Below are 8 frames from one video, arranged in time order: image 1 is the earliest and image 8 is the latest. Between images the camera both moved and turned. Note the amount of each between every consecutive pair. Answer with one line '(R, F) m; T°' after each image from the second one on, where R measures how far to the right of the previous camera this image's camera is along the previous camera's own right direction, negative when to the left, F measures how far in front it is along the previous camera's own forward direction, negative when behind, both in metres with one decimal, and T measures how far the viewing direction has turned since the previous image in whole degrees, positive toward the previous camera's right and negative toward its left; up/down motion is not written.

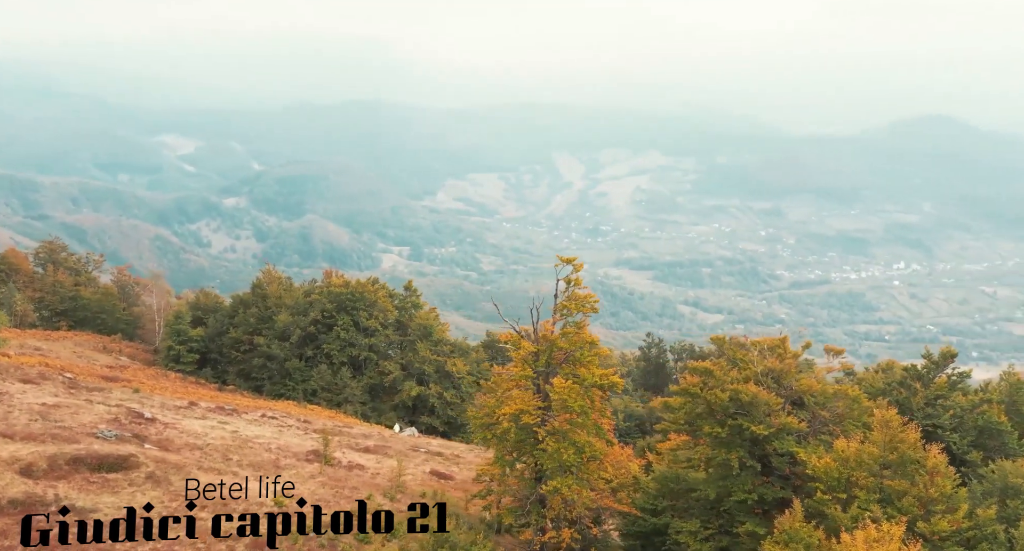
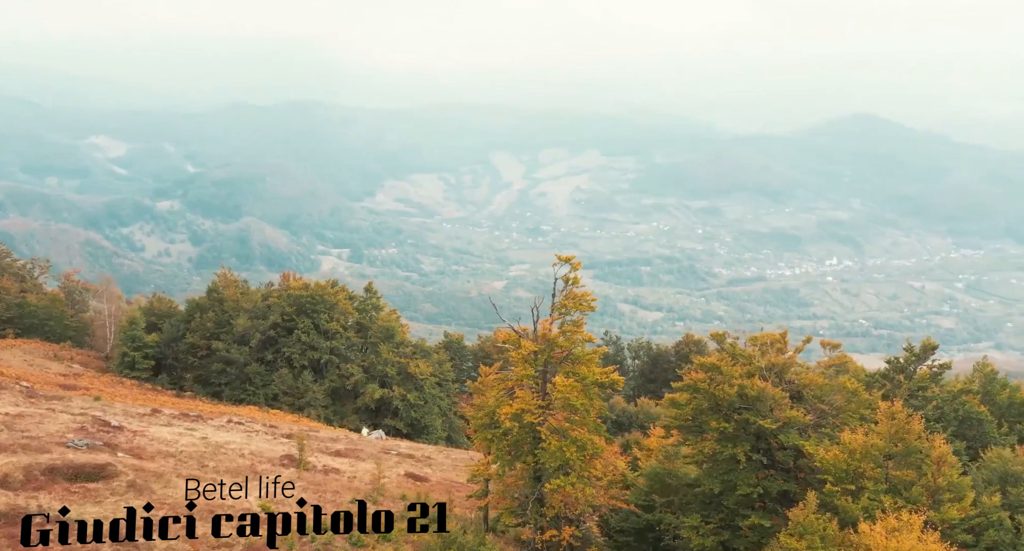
(-2.3, 0.0) m; +4°
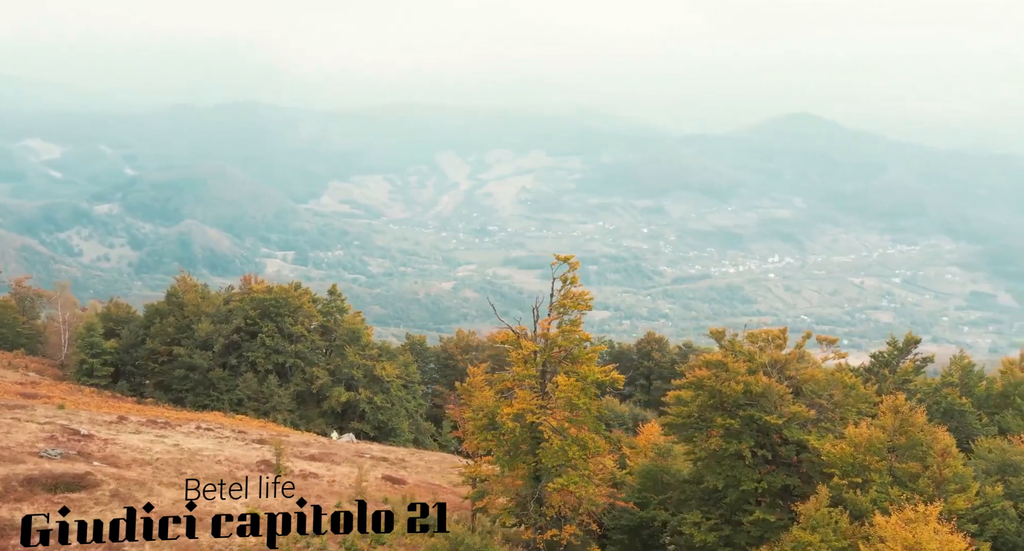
(-2.1, +0.1) m; +3°
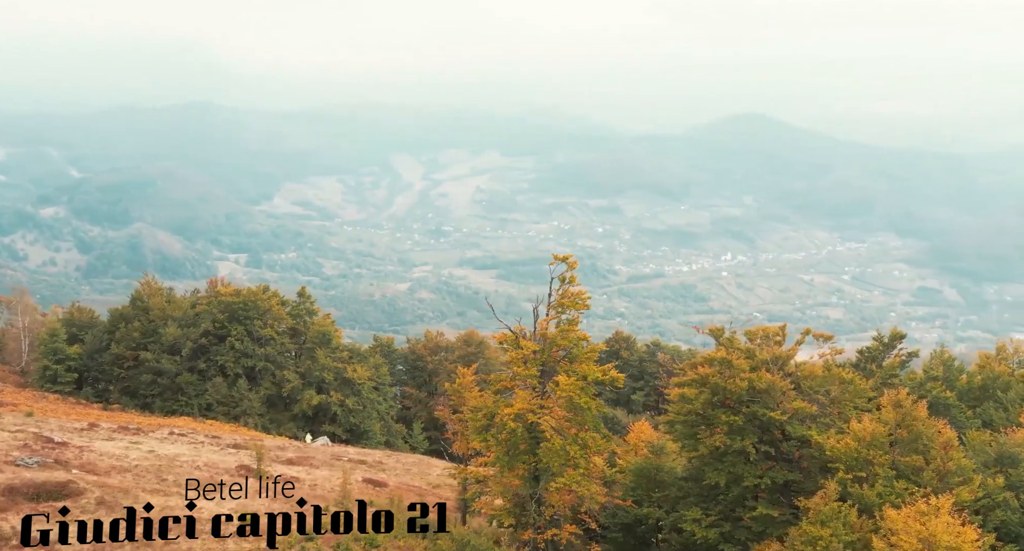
(-1.7, +0.1) m; +3°
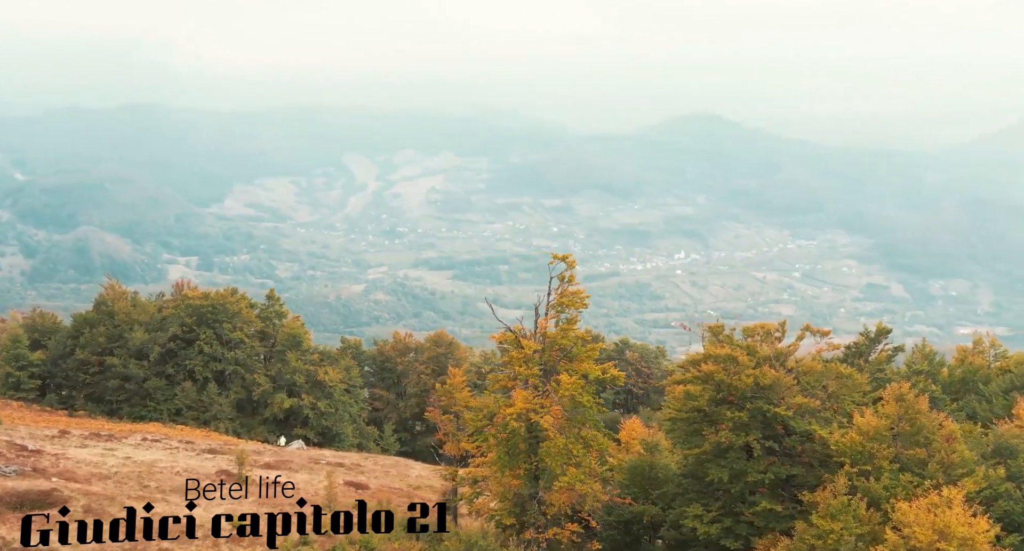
(-1.8, +0.1) m; +3°
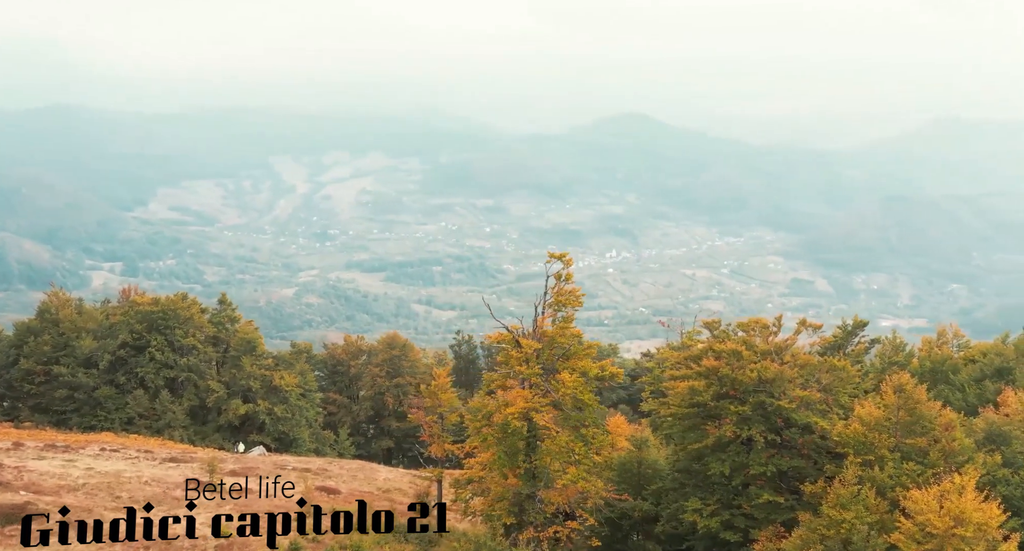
(-2.6, +0.2) m; +4°
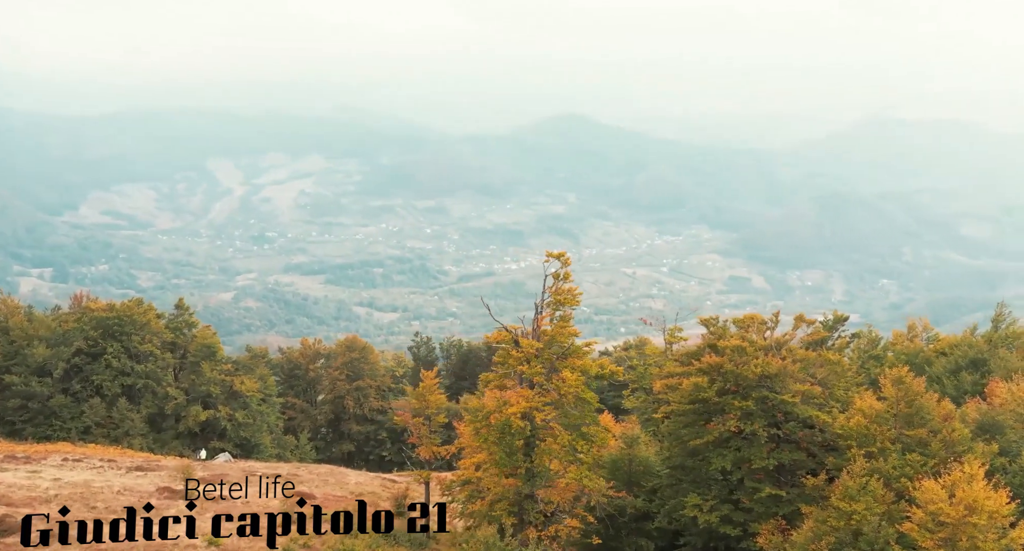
(-2.3, +0.2) m; +4°
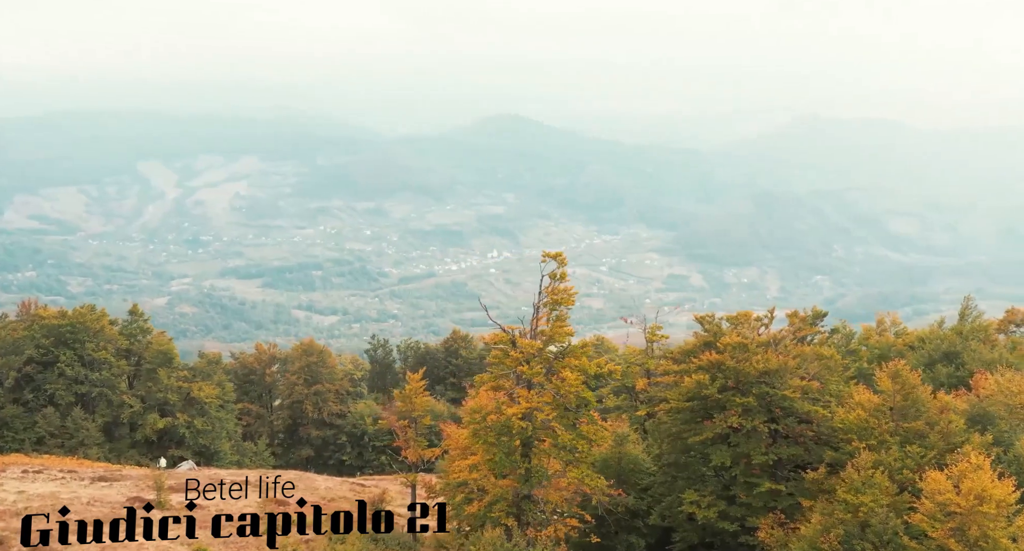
(-2.2, +0.3) m; +4°
